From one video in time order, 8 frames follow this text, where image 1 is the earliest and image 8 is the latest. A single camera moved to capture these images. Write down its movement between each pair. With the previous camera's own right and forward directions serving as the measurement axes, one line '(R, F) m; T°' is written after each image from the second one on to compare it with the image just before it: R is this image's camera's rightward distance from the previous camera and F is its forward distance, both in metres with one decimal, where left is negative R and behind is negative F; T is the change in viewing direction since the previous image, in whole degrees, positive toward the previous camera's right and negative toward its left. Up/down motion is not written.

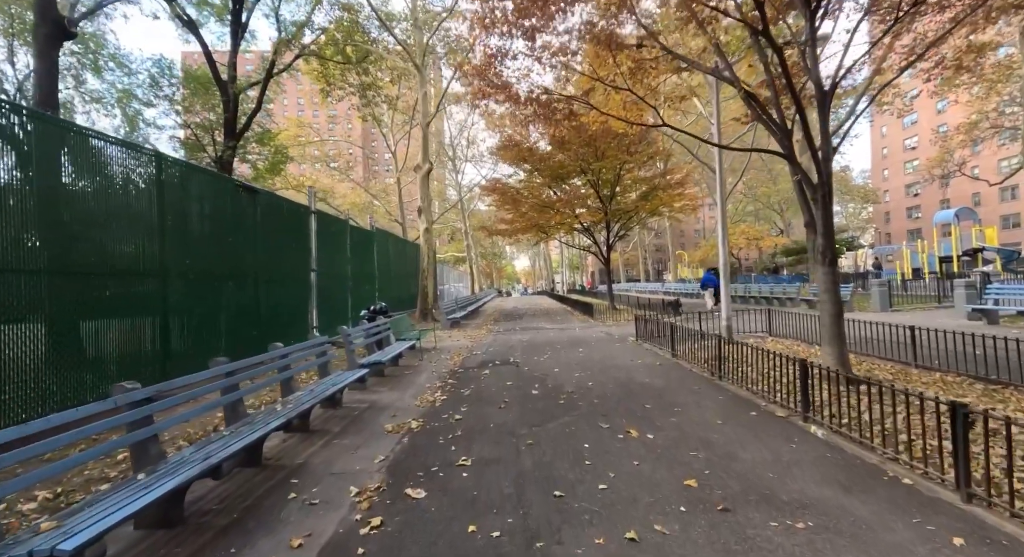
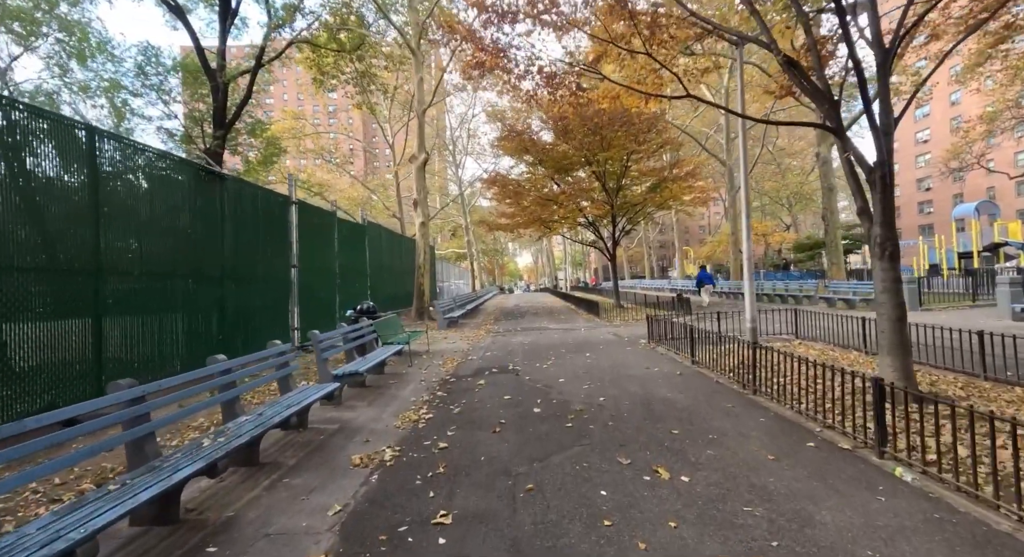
(+0.1, +1.1) m; 0°
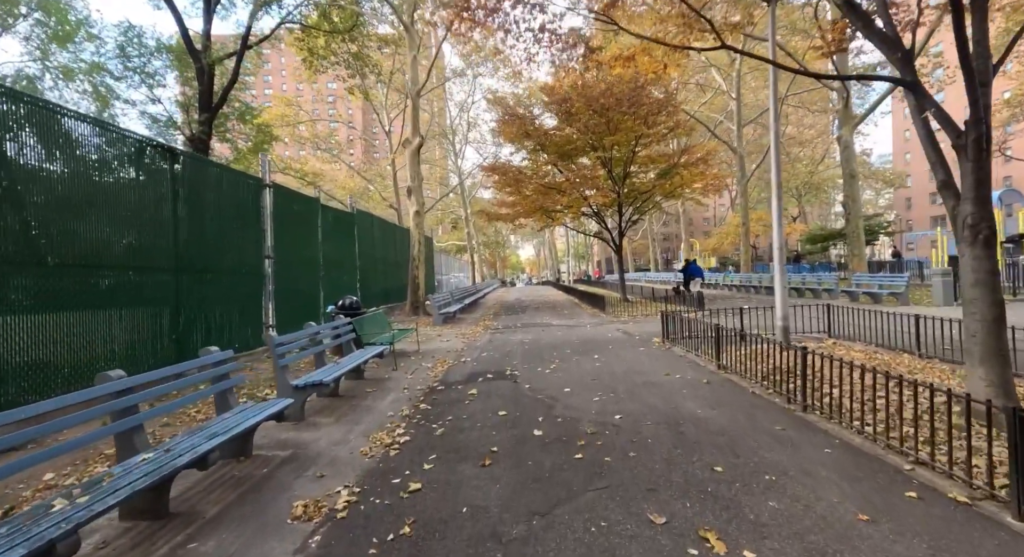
(+0.1, +1.1) m; 0°
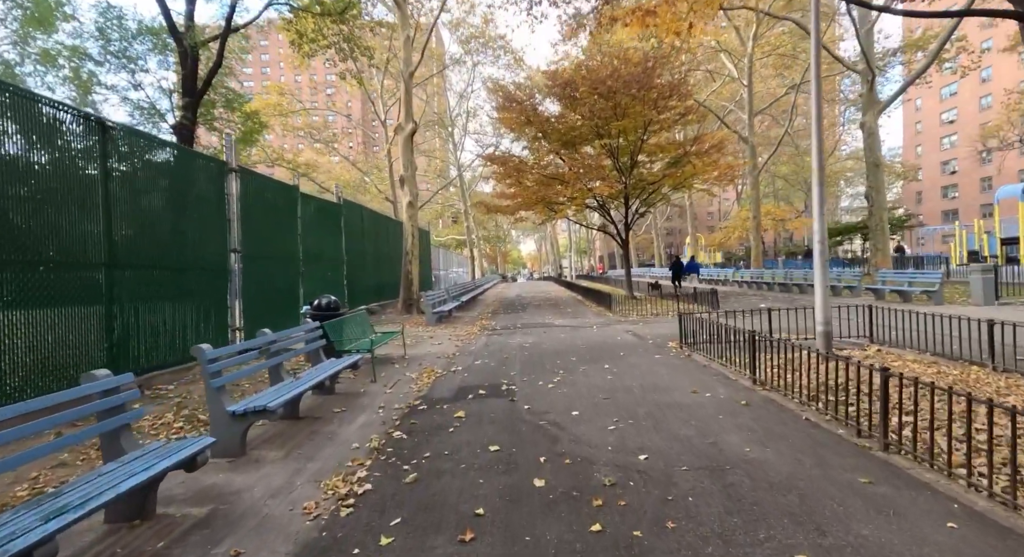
(+0.1, +1.1) m; 0°
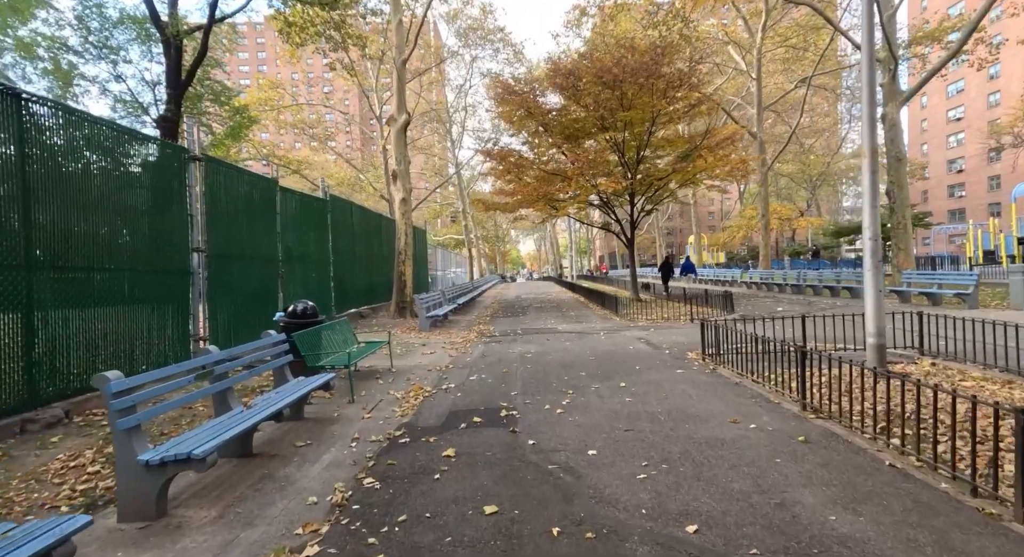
(0.0, +1.0) m; 0°
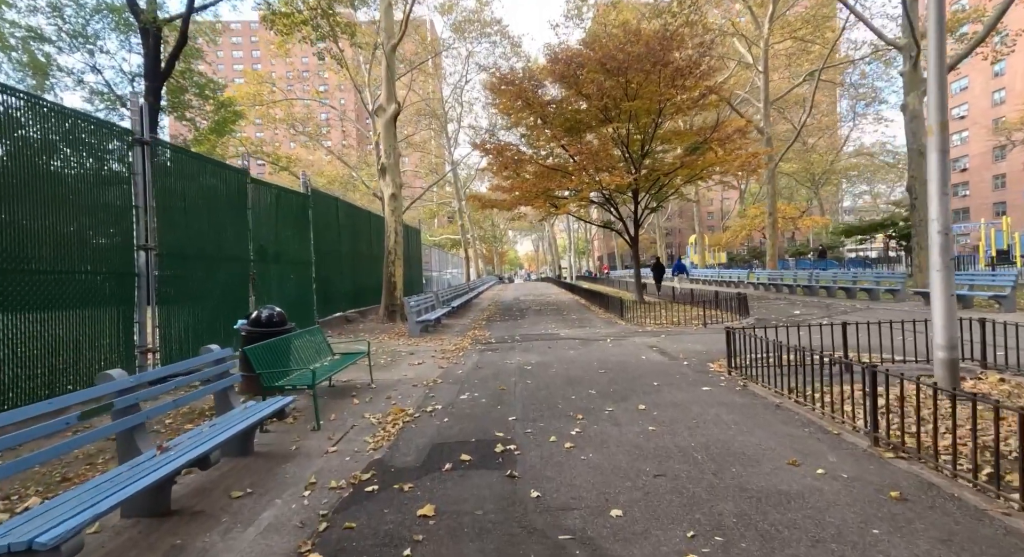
(0.0, +1.0) m; 0°
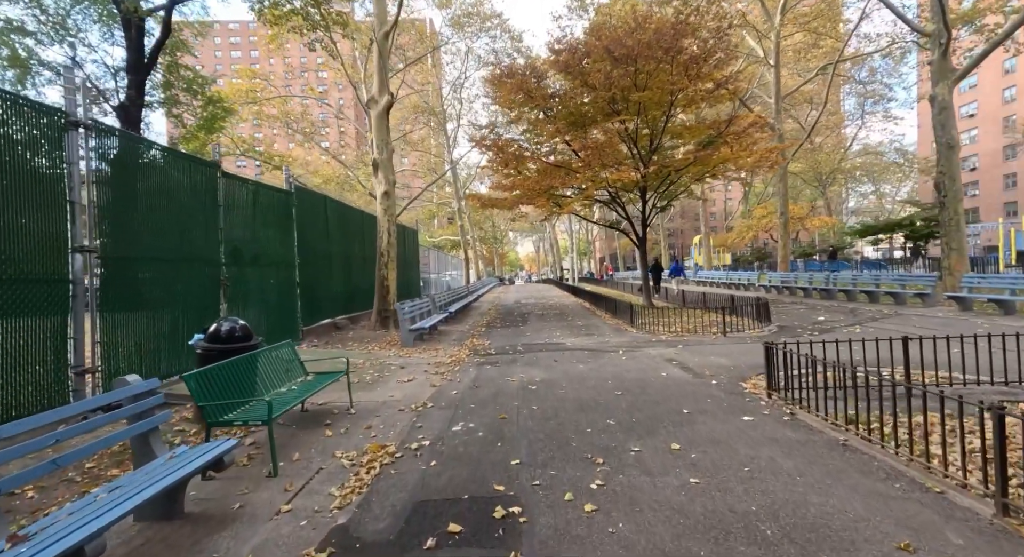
(0.0, +1.0) m; 0°
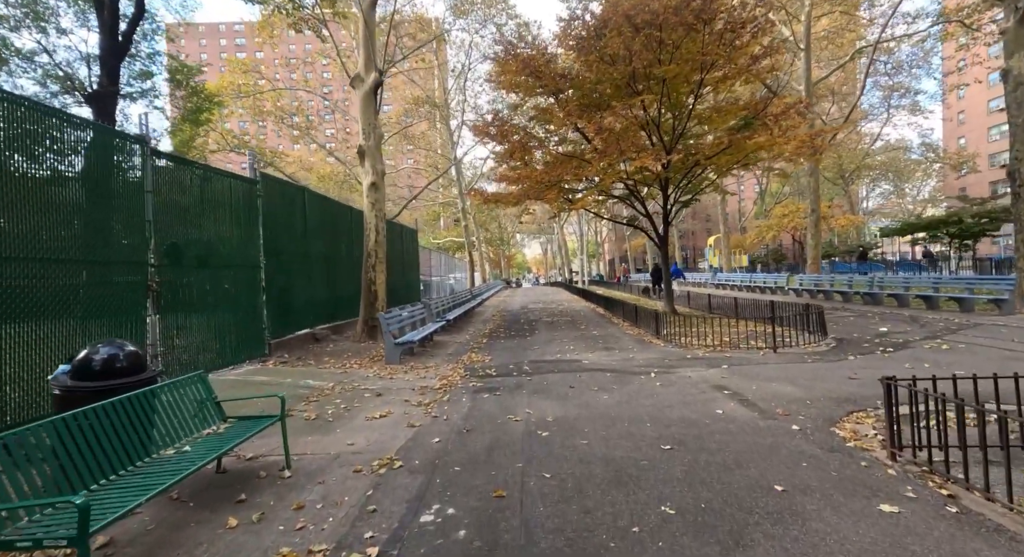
(0.0, +1.8) m; -1°
